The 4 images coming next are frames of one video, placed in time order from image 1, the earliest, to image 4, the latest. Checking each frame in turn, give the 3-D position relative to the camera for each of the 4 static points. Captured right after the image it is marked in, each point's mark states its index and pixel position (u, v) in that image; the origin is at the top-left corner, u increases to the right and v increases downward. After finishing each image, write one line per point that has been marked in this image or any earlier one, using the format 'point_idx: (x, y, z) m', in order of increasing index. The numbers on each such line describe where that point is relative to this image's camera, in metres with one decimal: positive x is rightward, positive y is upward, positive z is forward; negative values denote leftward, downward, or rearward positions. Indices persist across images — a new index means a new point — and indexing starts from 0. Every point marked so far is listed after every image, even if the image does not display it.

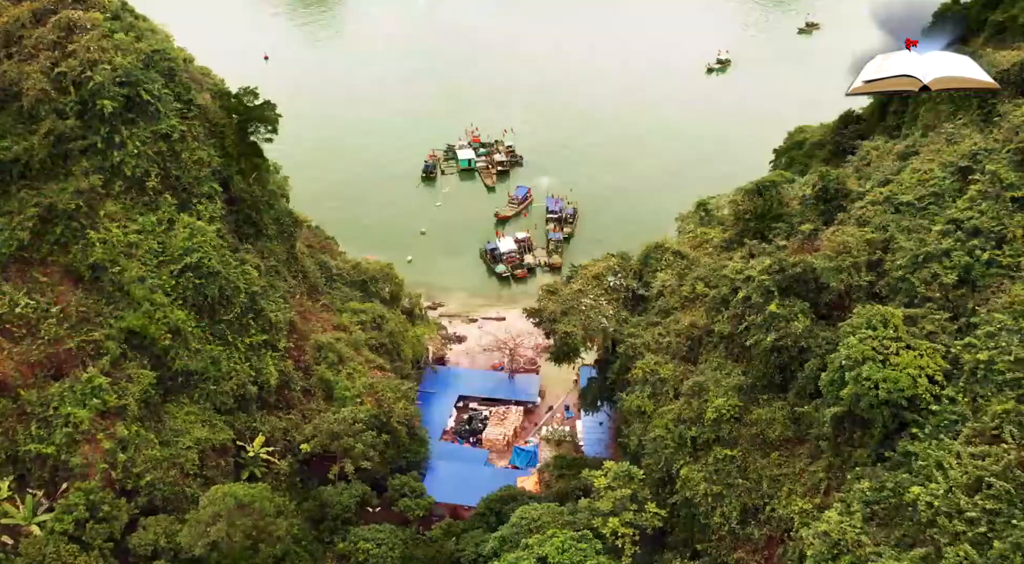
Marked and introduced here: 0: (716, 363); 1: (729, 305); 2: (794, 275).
0: (+4.7, -1.9, +19.2) m
1: (+5.1, -0.6, +19.7) m
2: (+6.4, 0.0, +18.7) m
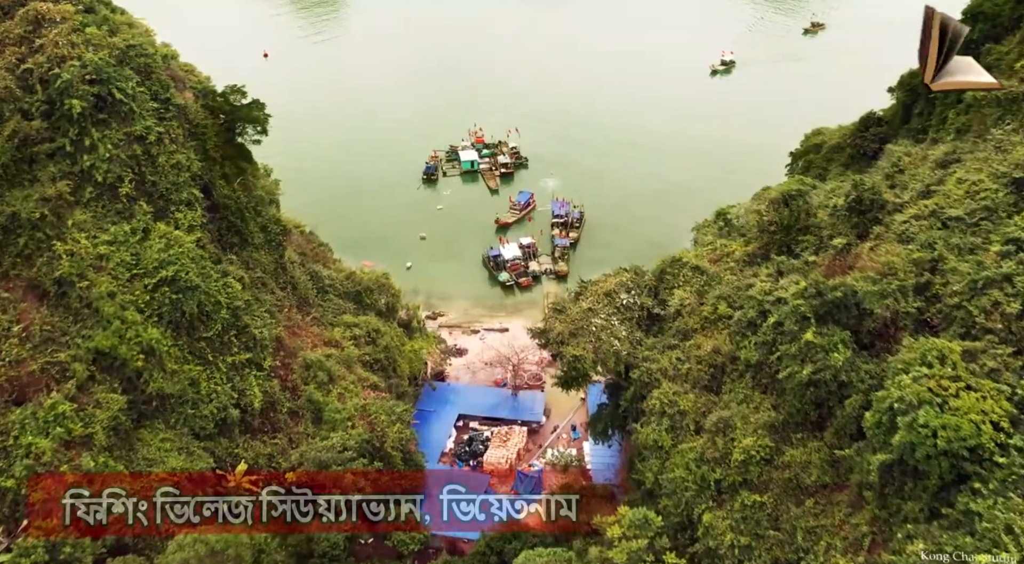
0: (+4.7, -2.4, +17.3) m
1: (+5.2, -1.0, +17.8) m
2: (+6.5, -0.4, +16.7) m
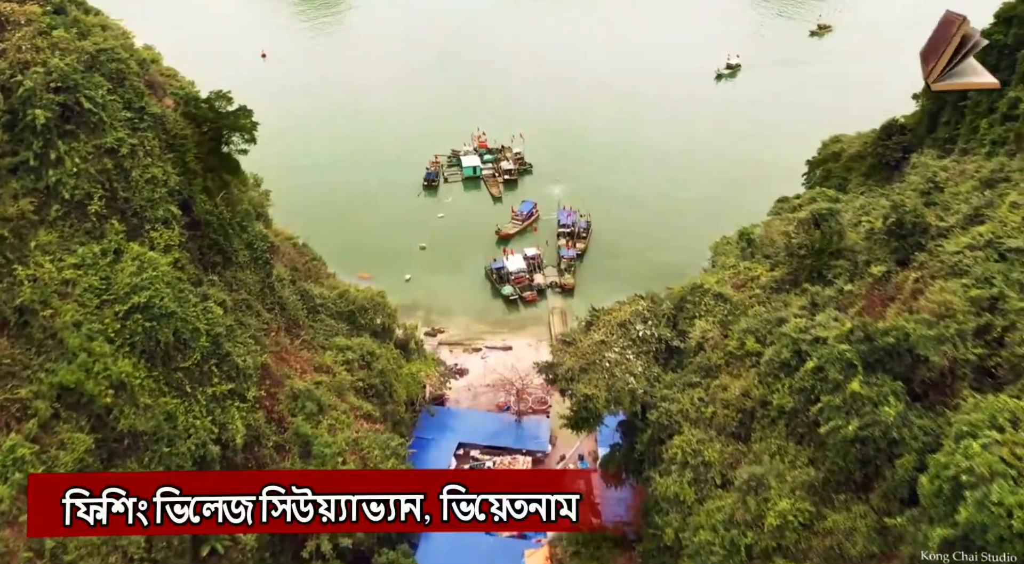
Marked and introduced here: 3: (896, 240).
0: (+4.8, -3.0, +15.4) m
1: (+5.3, -1.7, +16.0) m
2: (+6.6, -1.1, +14.9) m
3: (+8.5, +0.9, +18.6) m
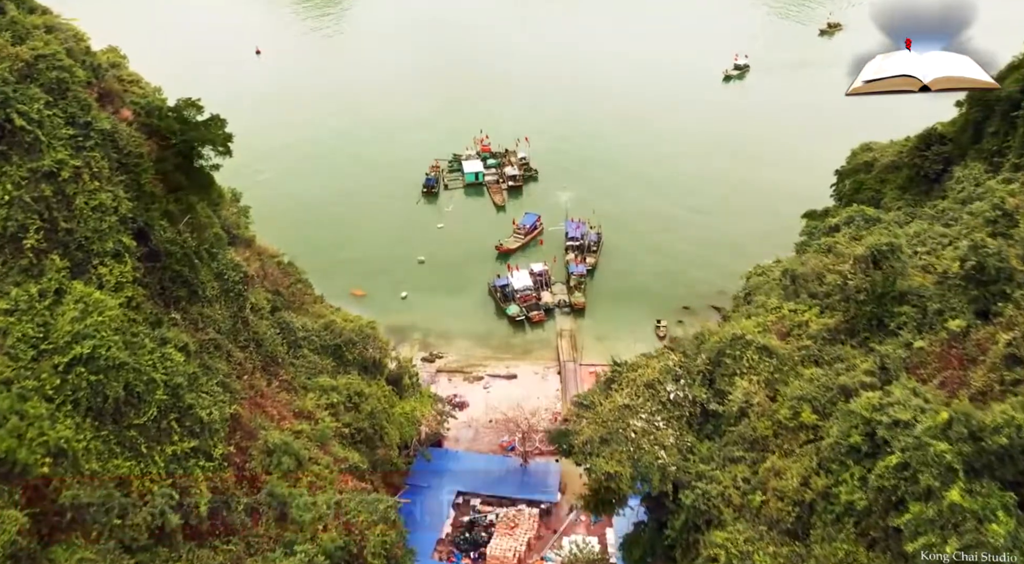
0: (+5.0, -4.1, +12.6) m
1: (+5.4, -2.7, +13.1) m
2: (+6.7, -2.2, +12.0) m
3: (+8.7, -0.1, +15.7) m
